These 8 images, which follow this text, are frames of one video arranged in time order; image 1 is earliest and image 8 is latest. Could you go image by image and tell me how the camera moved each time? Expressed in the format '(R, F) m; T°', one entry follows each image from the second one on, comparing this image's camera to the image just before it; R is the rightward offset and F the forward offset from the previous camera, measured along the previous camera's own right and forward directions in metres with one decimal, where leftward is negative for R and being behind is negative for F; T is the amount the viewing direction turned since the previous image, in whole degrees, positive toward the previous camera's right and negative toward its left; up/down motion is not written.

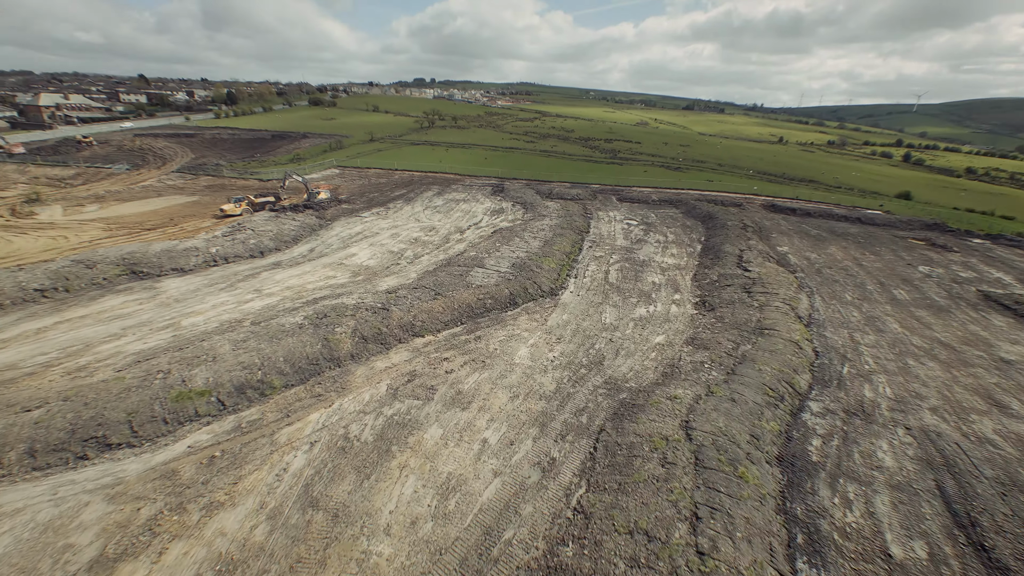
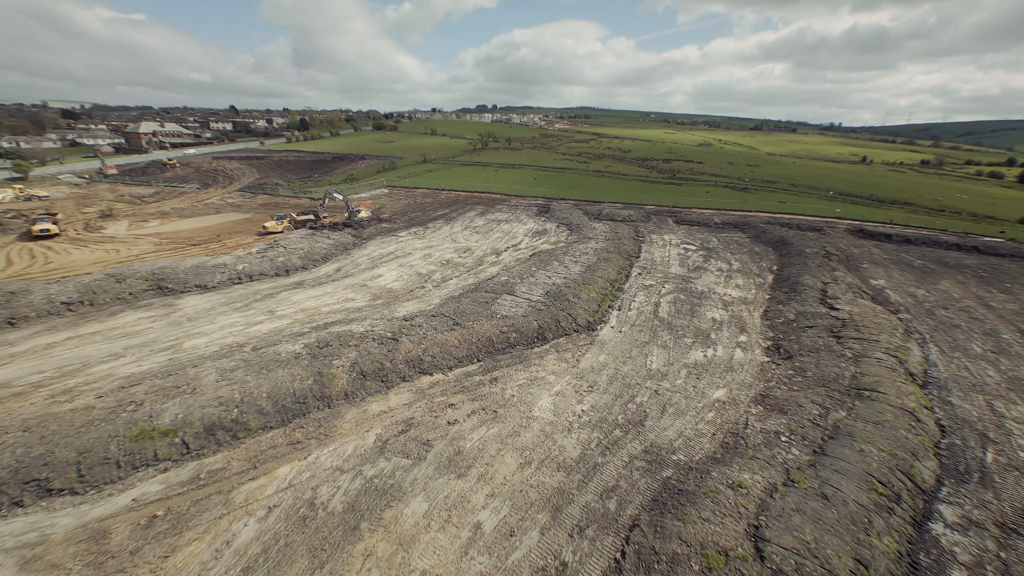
(+0.9, +2.4) m; -7°
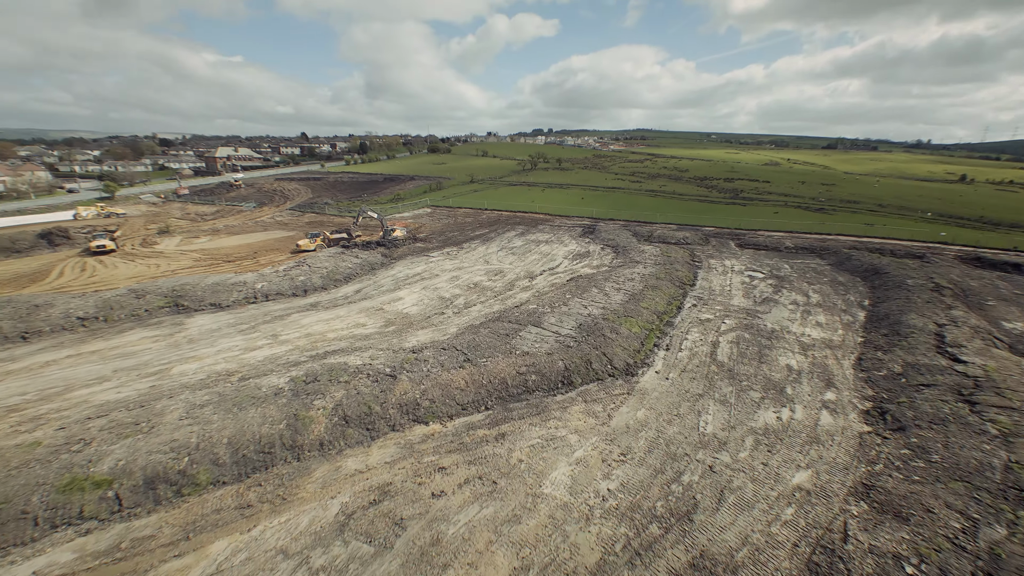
(+0.9, +2.4) m; -7°
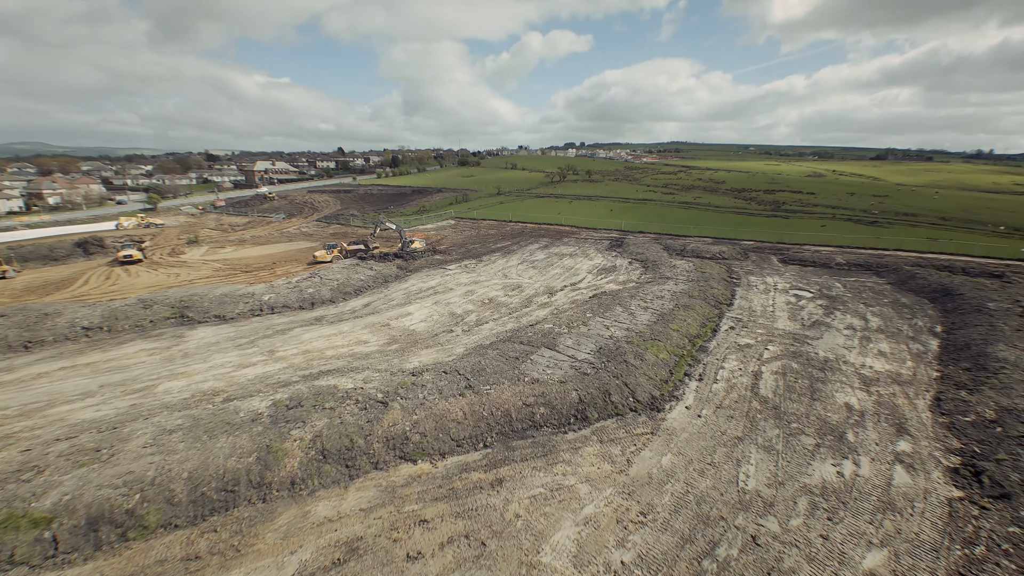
(+0.6, +1.5) m; -4°
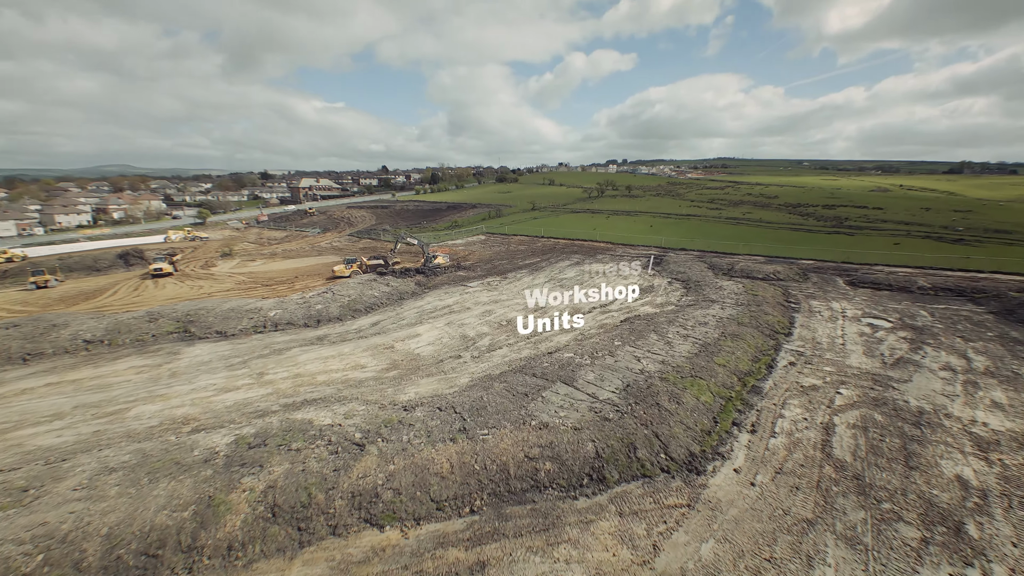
(+0.8, +2.0) m; -5°
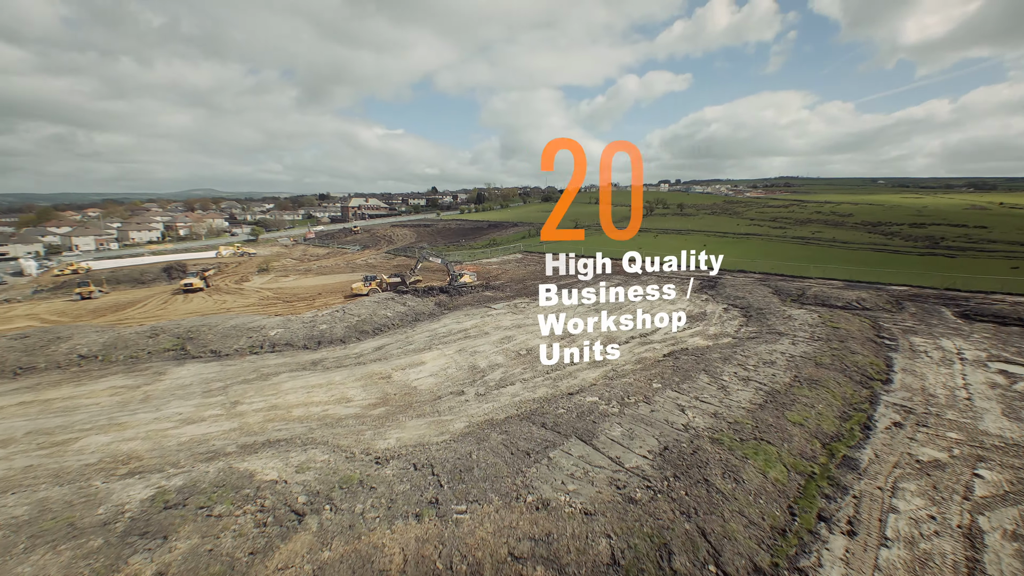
(+0.9, +2.4) m; -6°
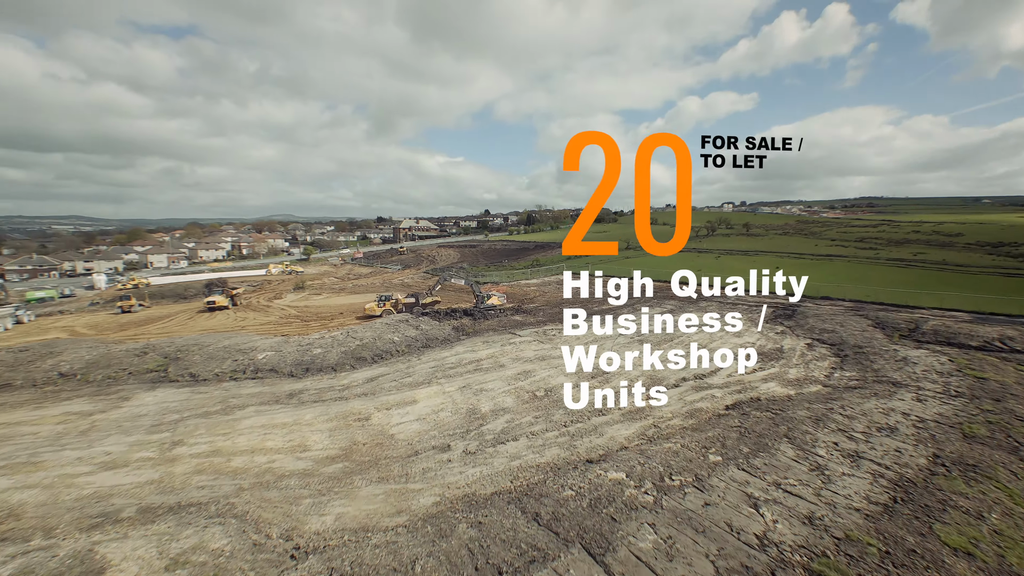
(+1.1, +2.9) m; -7°
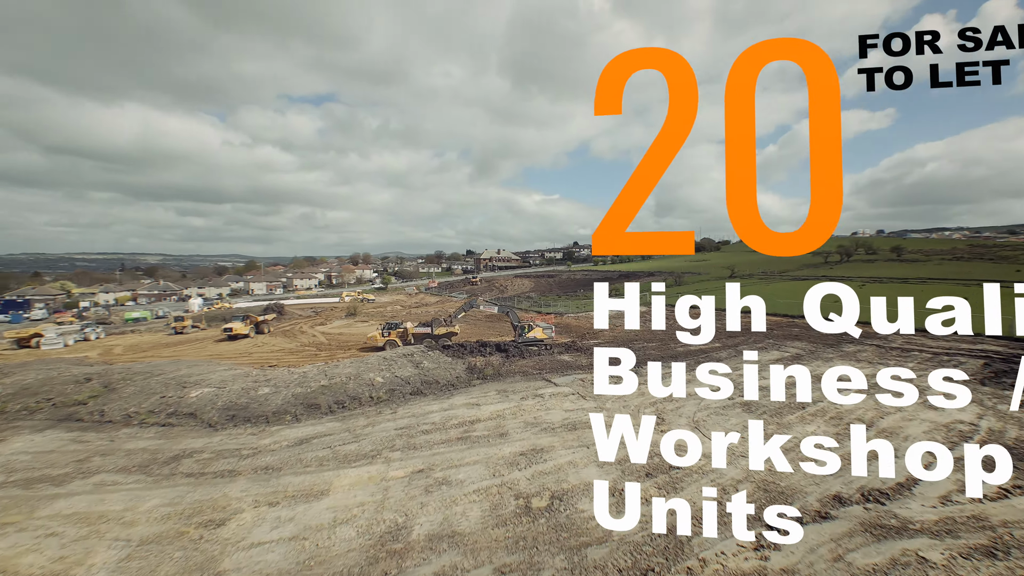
(+1.7, +5.4) m; -12°
